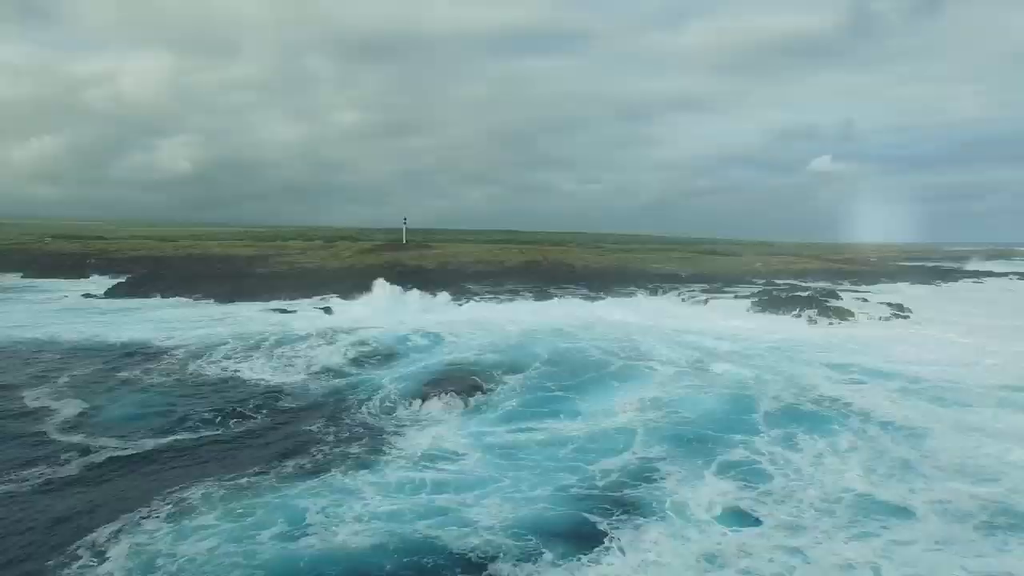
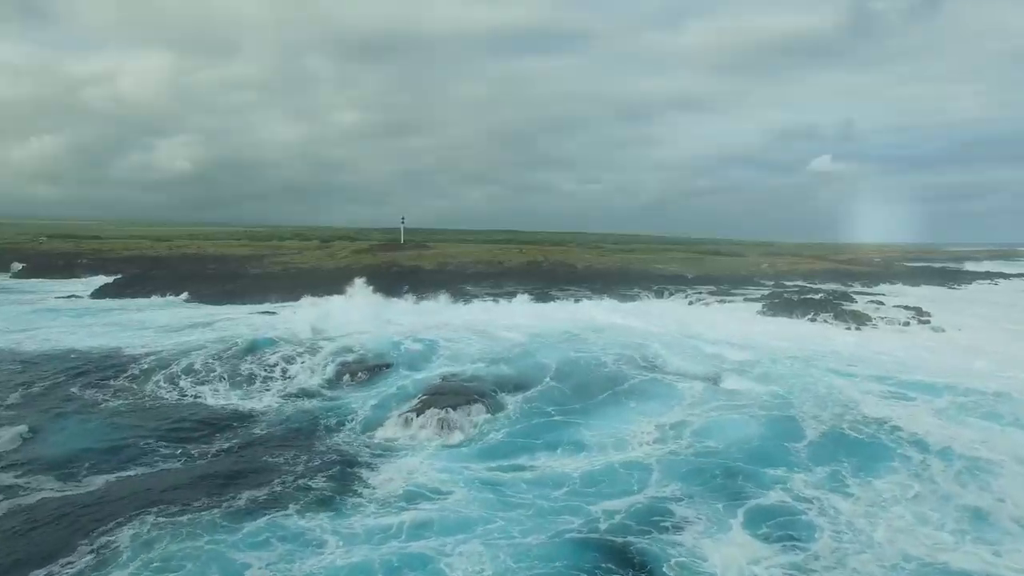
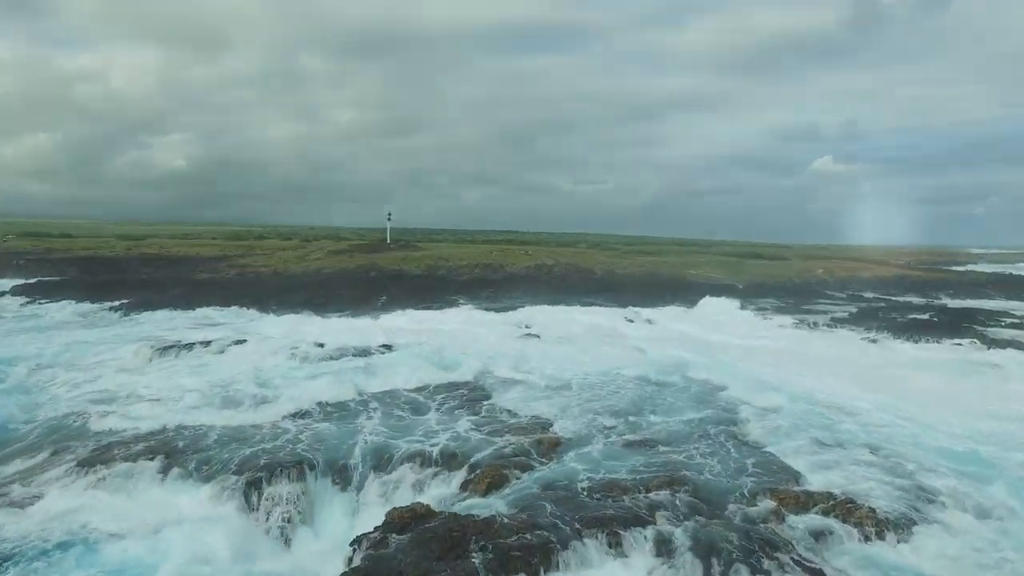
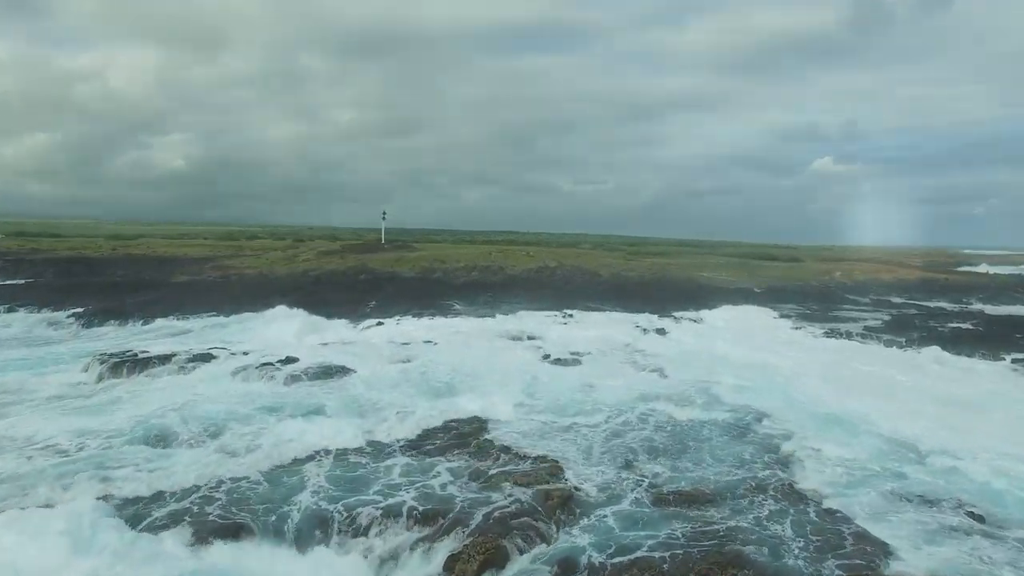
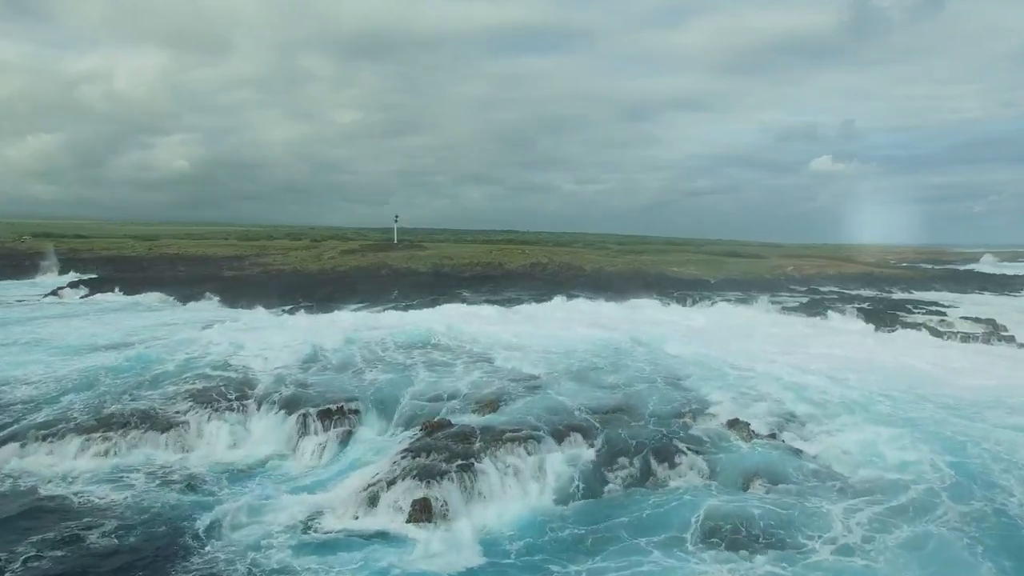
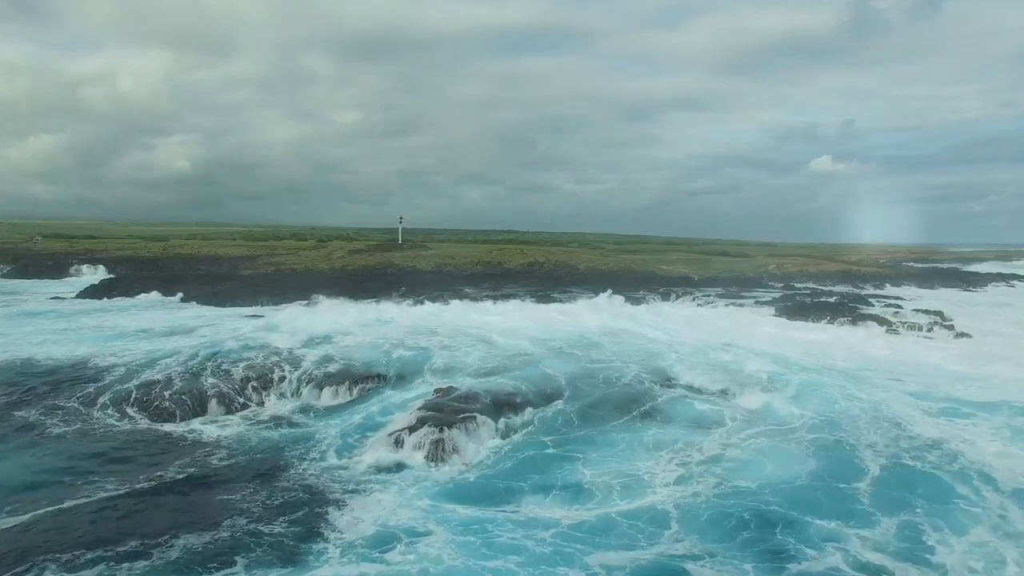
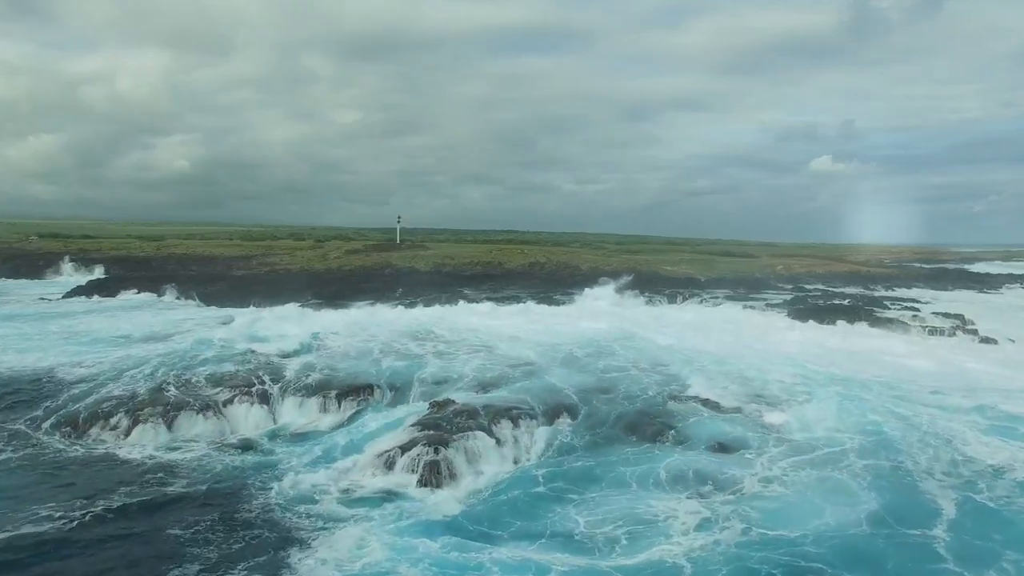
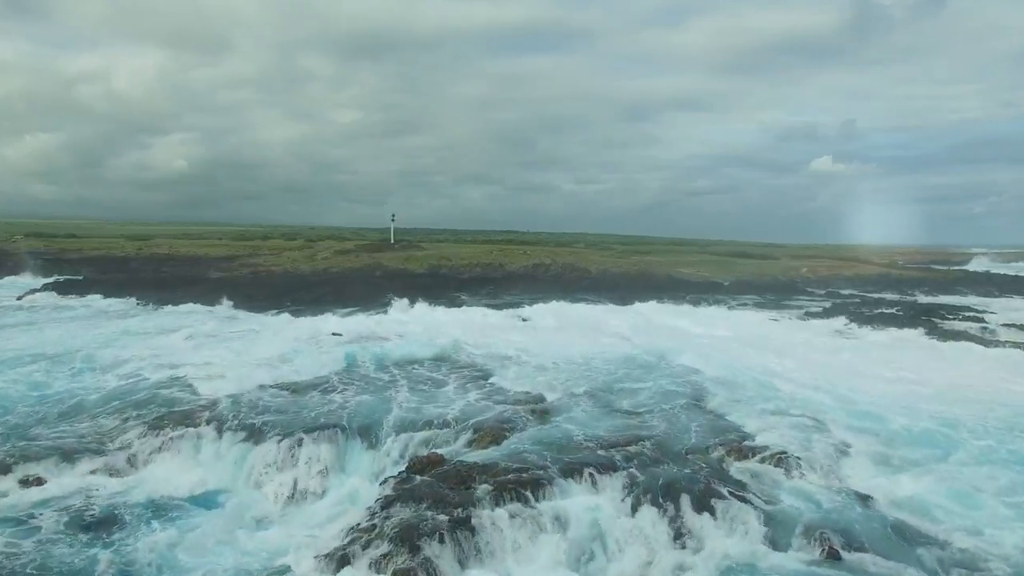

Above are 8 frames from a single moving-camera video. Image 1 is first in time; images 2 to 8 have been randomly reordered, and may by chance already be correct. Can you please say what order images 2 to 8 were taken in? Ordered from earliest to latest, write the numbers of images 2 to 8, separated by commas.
2, 6, 7, 5, 8, 3, 4
